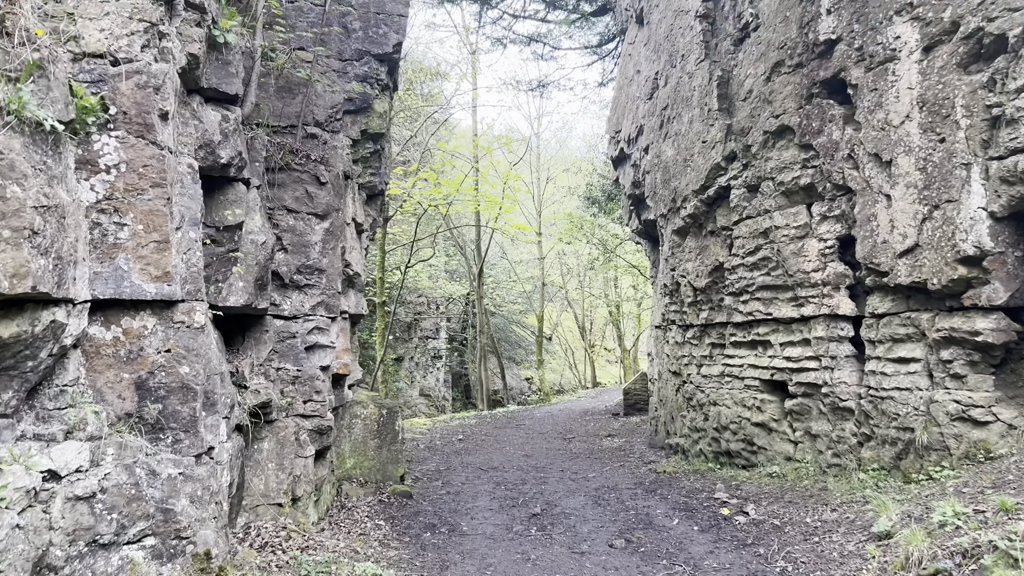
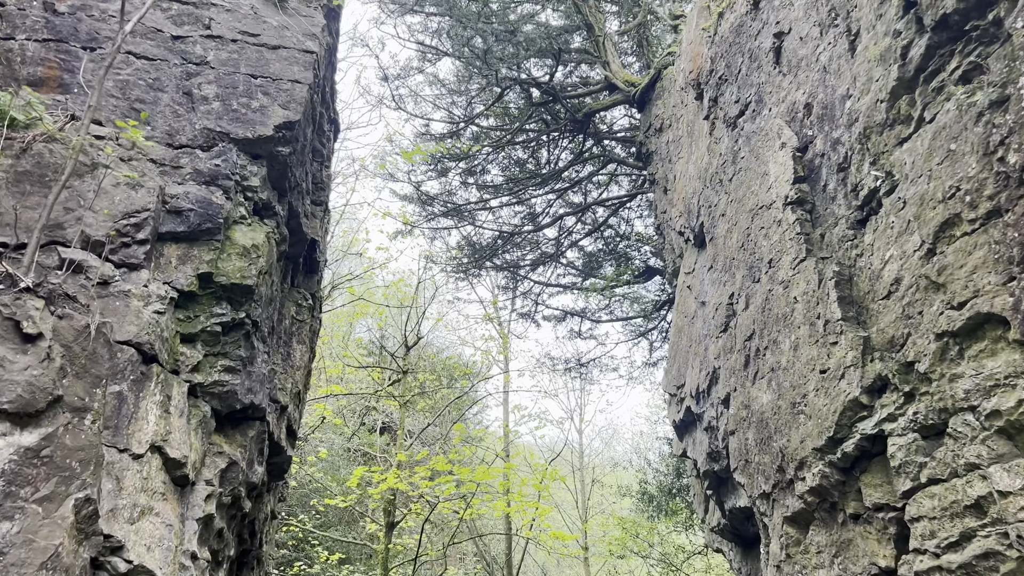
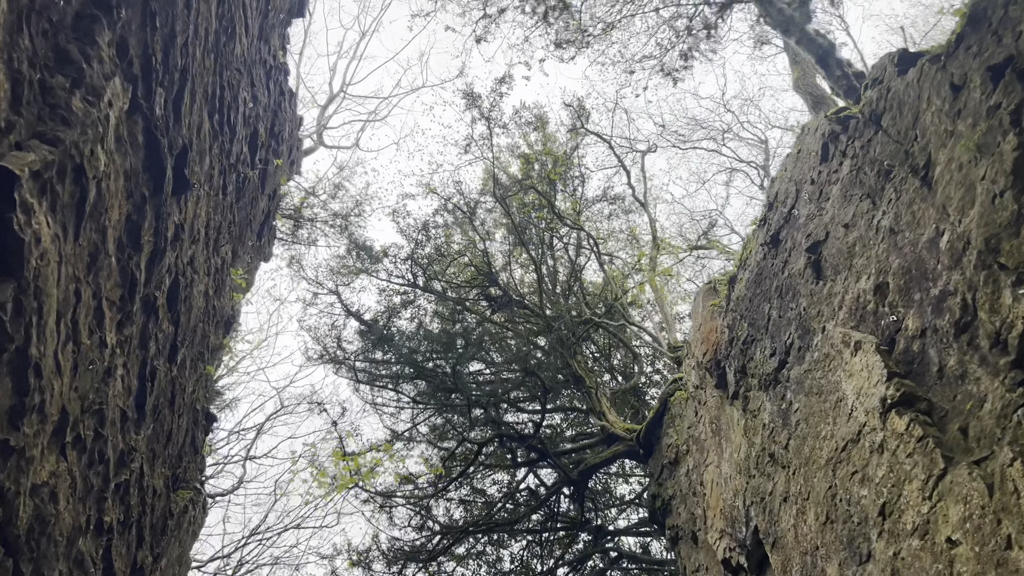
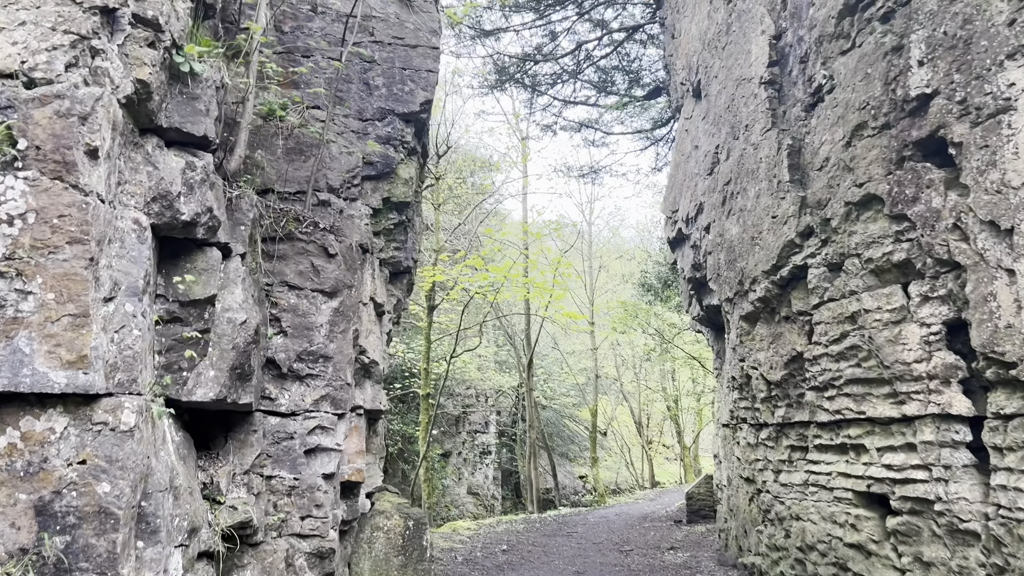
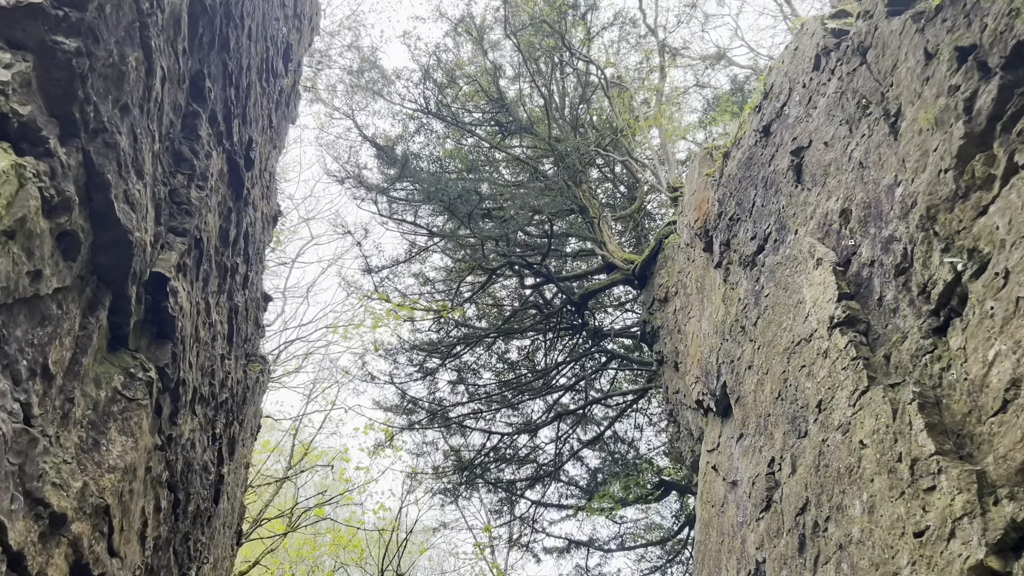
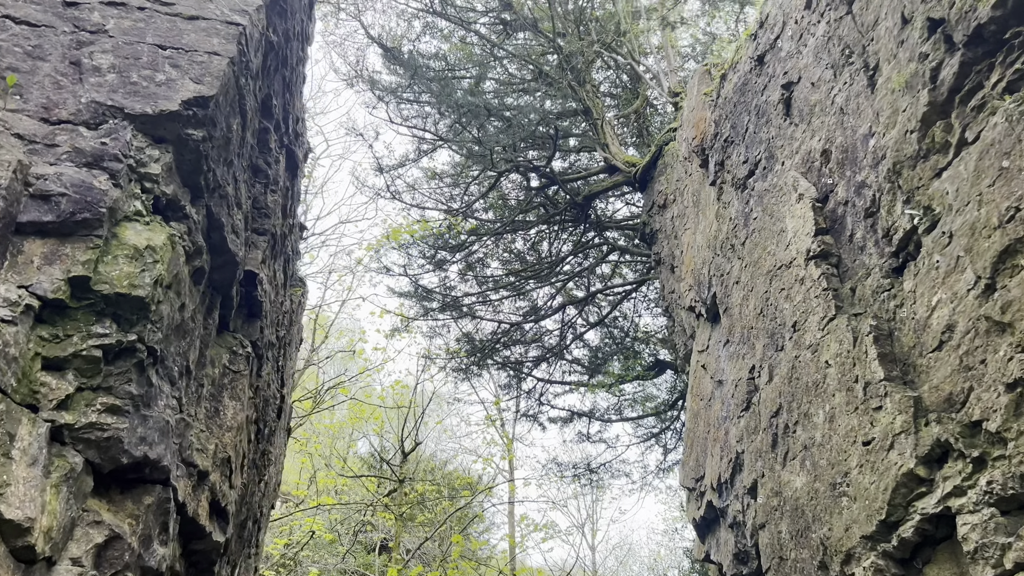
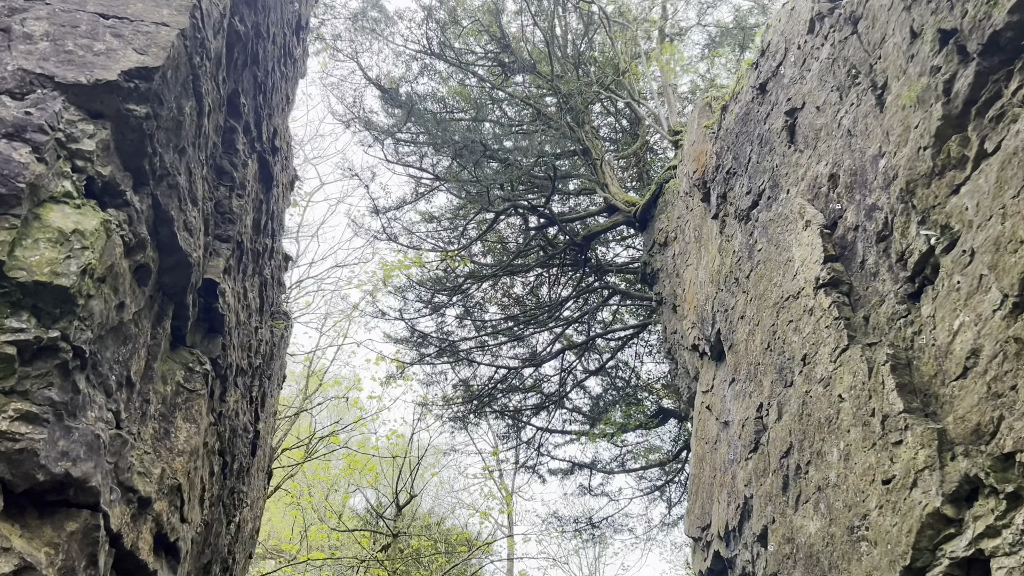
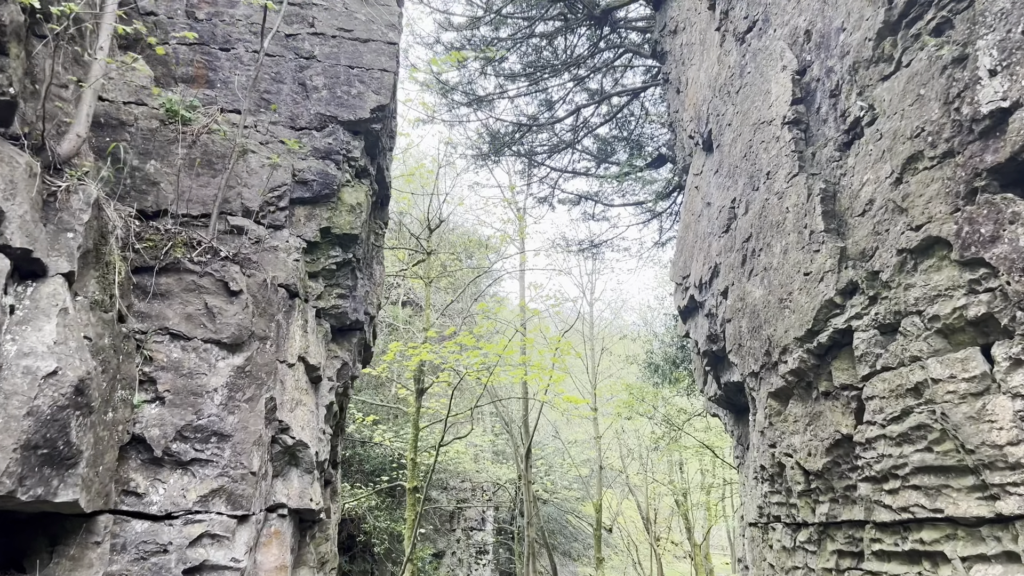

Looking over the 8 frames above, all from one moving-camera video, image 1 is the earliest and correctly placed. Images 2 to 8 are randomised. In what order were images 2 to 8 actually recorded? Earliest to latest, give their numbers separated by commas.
4, 8, 2, 6, 7, 5, 3
